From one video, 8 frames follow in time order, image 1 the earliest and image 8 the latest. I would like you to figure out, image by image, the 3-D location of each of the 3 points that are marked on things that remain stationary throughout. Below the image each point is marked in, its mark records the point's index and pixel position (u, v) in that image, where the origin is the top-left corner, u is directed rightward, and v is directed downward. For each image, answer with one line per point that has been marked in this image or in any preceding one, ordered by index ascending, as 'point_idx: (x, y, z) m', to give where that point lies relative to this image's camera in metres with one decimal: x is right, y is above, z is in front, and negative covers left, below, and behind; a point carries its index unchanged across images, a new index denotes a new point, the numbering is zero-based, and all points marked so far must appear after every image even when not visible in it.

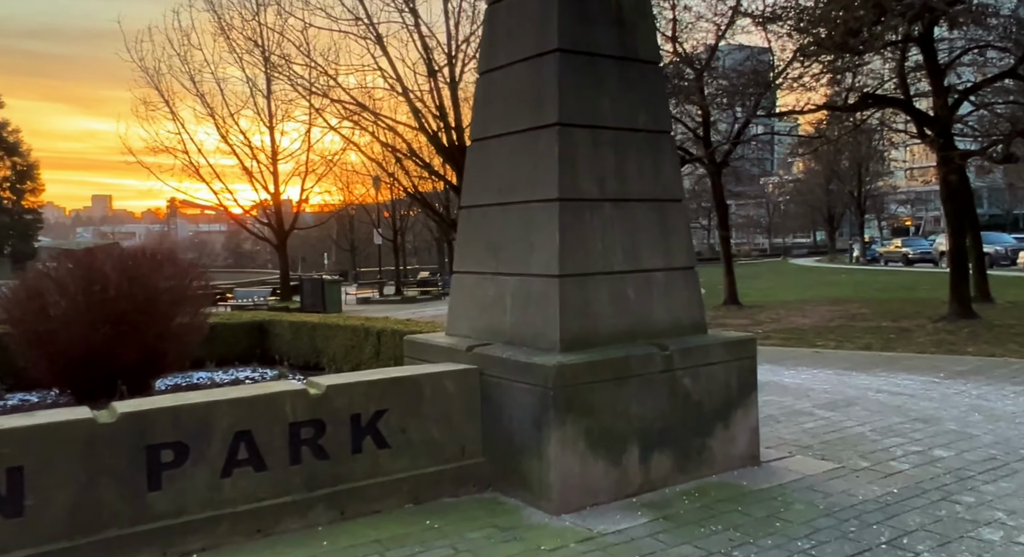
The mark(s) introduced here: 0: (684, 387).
0: (+1.0, -0.6, +4.6) m
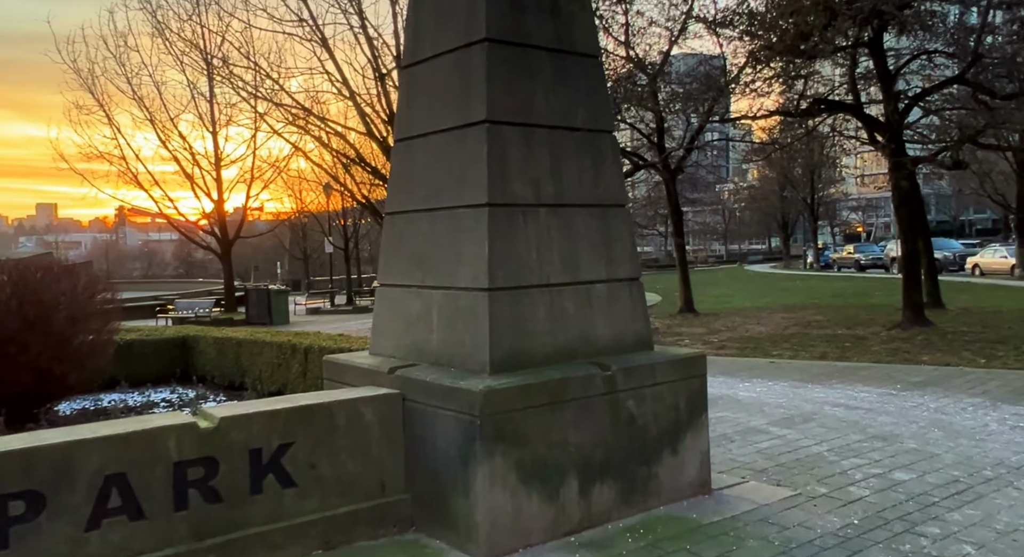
0: (+0.6, -0.7, +4.2) m
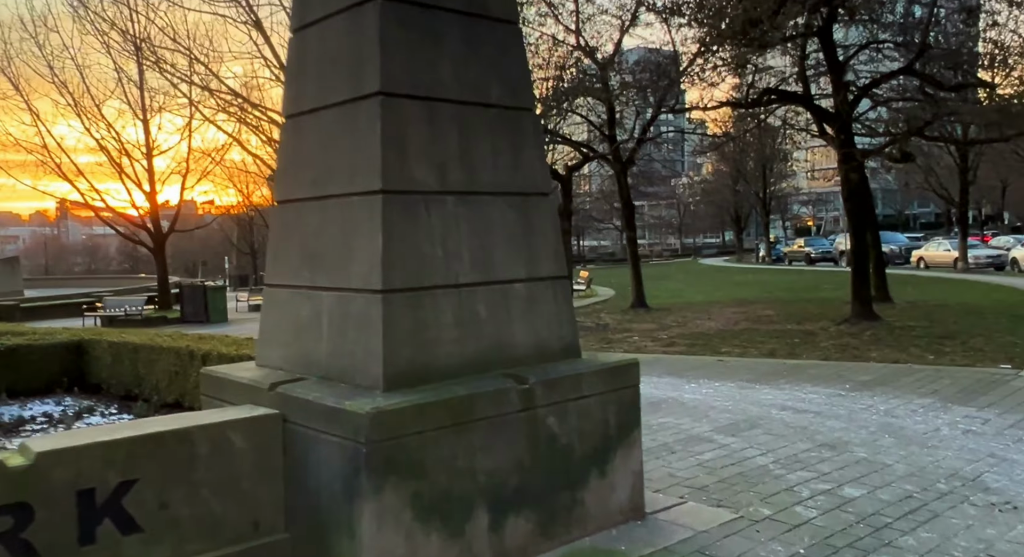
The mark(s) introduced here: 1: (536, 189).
0: (+0.2, -0.7, +3.7) m
1: (+0.1, +0.5, +4.0) m
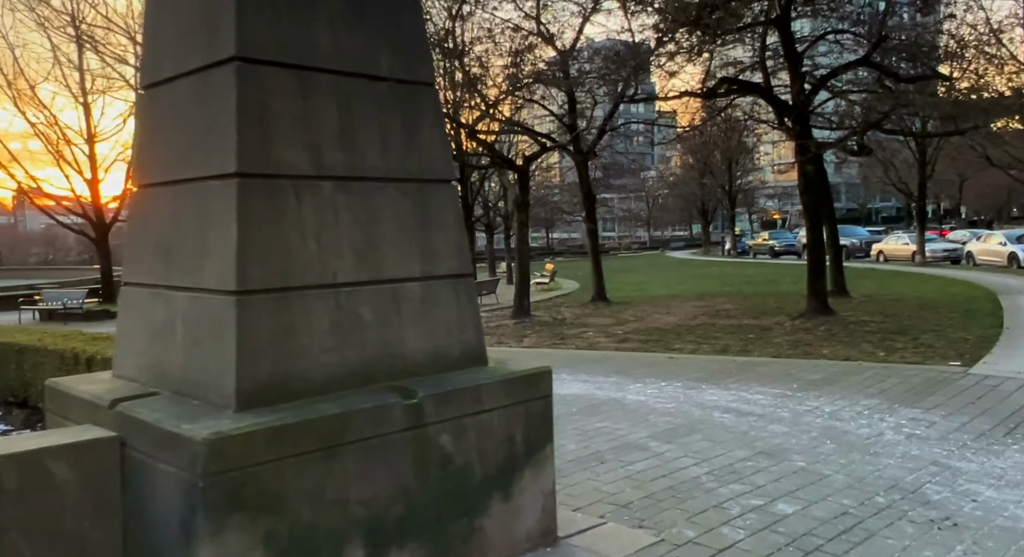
0: (-0.3, -0.7, +3.3) m
1: (-0.4, +0.5, +3.6) m
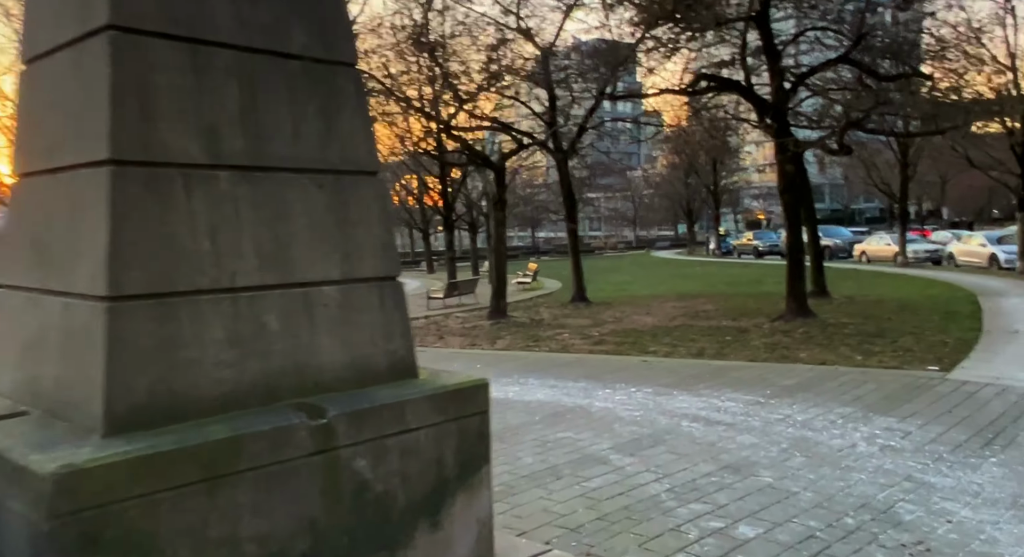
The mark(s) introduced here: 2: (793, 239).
0: (-0.6, -0.7, +2.9) m
1: (-0.6, +0.4, +3.3) m
2: (+5.0, +0.7, +14.4) m
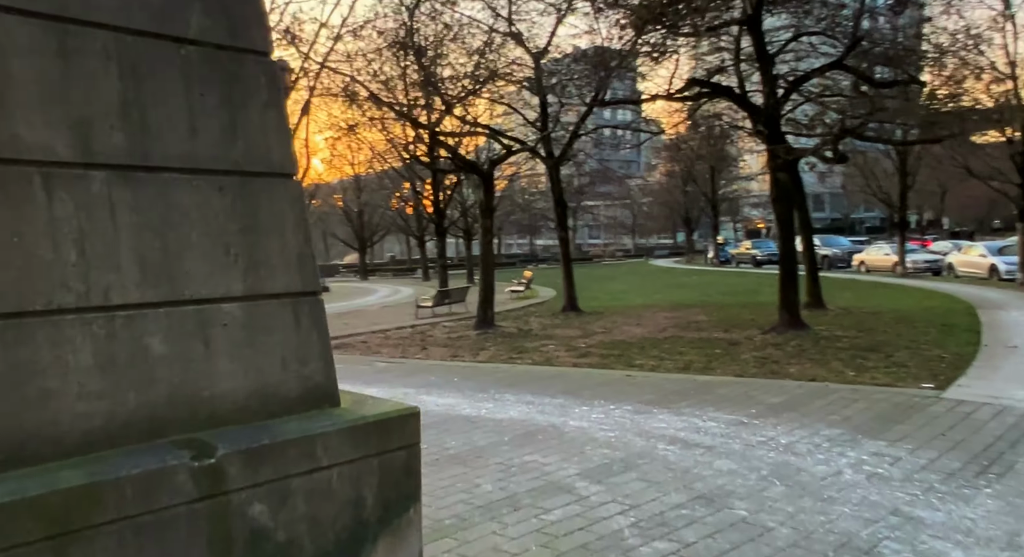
0: (-0.8, -0.8, +2.6) m
1: (-0.9, +0.4, +2.9) m
2: (+4.8, +0.6, +14.0) m
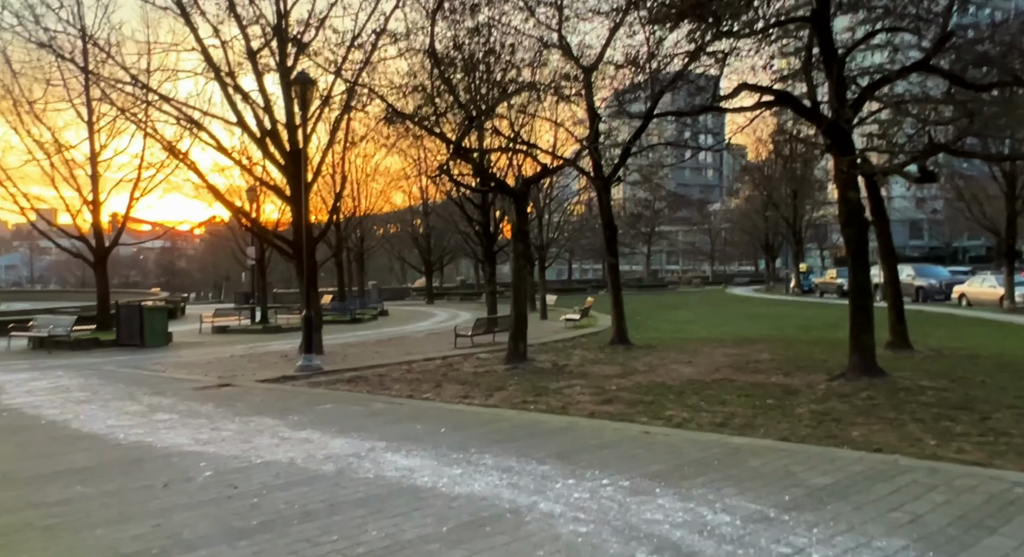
0: (-1.6, -0.9, +1.1) m
1: (-1.6, +0.3, +1.5) m
2: (+5.2, 0.0, +12.0) m
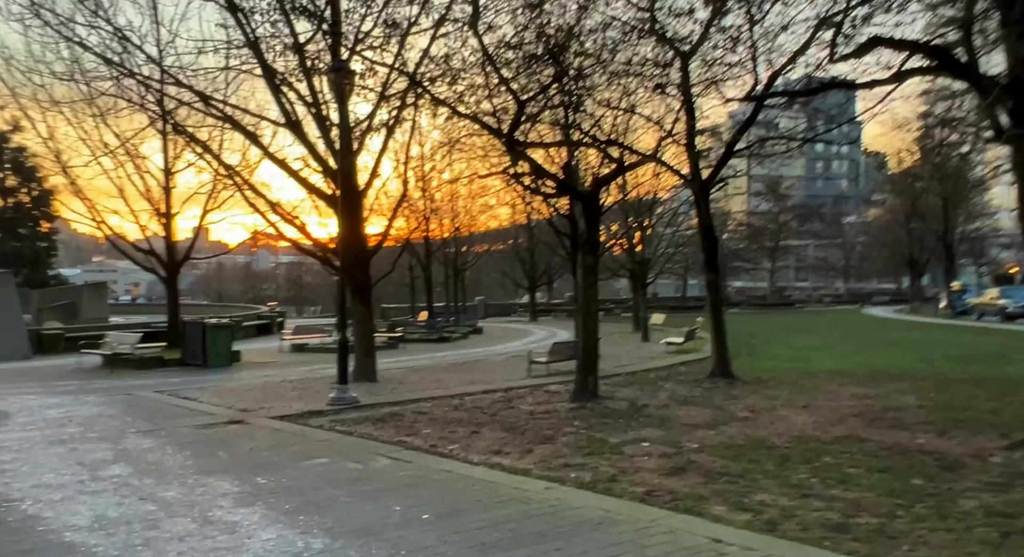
0: (-2.6, -0.9, -1.2) m
1: (-2.6, +0.2, -0.8) m
2: (+5.7, -0.3, +8.6) m
